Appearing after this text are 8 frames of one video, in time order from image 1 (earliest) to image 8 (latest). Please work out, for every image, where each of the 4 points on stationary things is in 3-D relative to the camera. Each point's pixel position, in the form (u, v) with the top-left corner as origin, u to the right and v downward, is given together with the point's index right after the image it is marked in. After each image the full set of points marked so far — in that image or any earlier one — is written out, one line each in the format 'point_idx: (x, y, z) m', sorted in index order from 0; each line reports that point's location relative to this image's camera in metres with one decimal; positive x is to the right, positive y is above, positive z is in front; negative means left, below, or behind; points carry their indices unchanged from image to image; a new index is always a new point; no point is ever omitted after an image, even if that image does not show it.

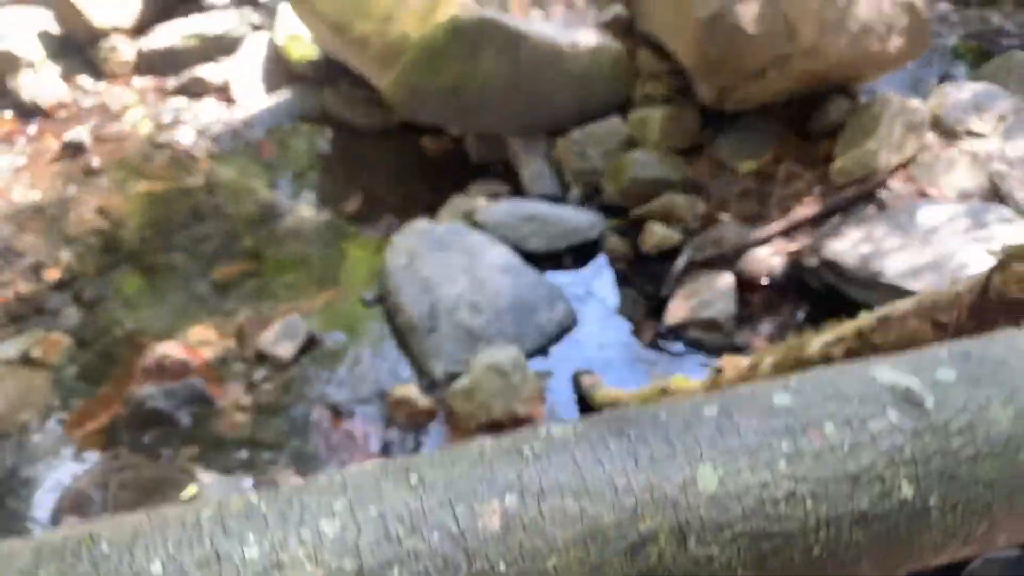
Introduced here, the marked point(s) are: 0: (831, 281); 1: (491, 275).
0: (+1.2, 0.0, +2.9) m
1: (-0.1, 0.0, +2.9) m
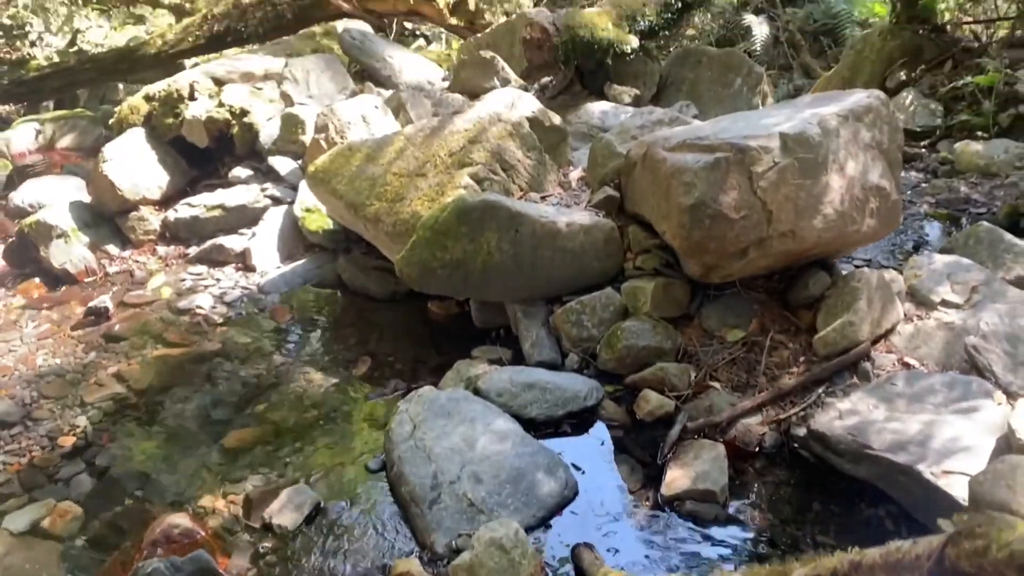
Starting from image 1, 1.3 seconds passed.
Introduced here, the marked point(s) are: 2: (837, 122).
0: (+1.2, -0.6, +3.0) m
1: (-0.1, -0.6, +3.0) m
2: (+1.4, +0.7, +3.5) m
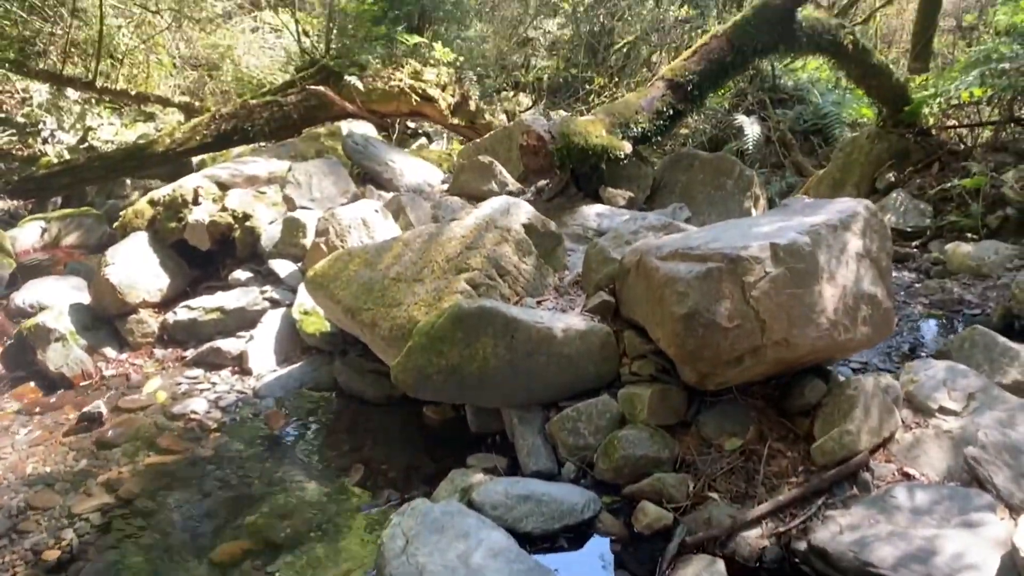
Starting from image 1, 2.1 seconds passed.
0: (+1.1, -1.0, +3.0) m
1: (-0.1, -1.0, +2.9) m
2: (+1.4, +0.2, +3.6) m
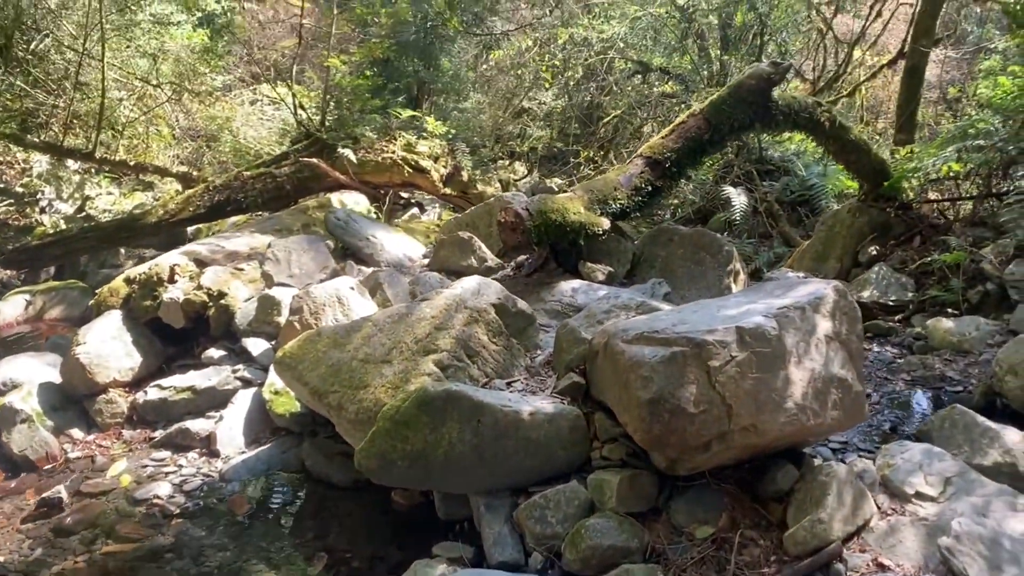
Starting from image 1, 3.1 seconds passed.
0: (+1.0, -1.3, +2.9) m
1: (-0.2, -1.3, +2.8) m
2: (+1.2, -0.1, +3.6) m
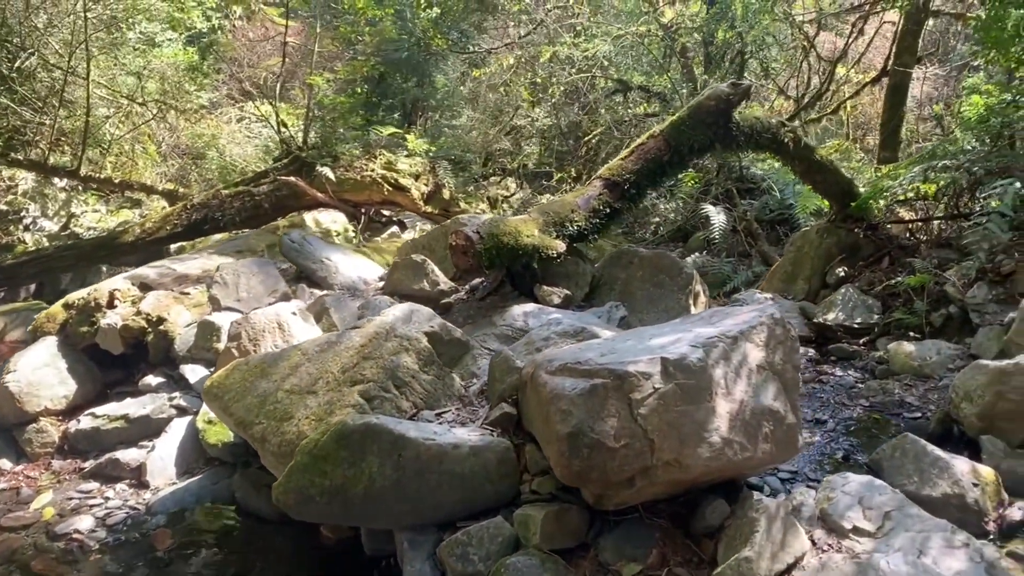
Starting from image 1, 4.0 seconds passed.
0: (+0.7, -1.5, +2.7) m
1: (-0.6, -1.4, +2.7) m
2: (+0.9, -0.2, +3.5) m
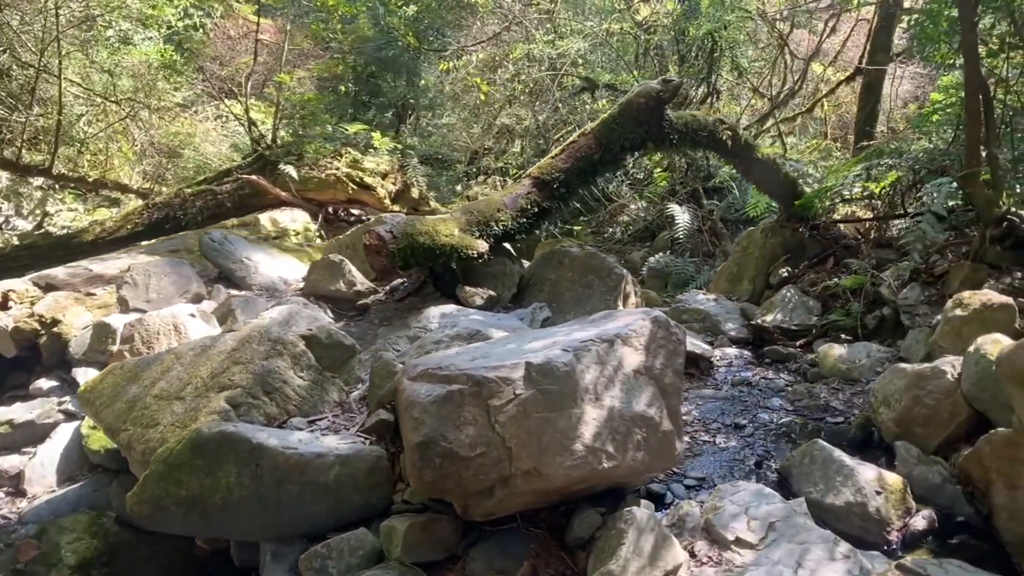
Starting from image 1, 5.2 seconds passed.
0: (+0.1, -1.5, +2.6) m
1: (-1.1, -1.4, +2.5) m
2: (+0.3, -0.3, +3.4) m
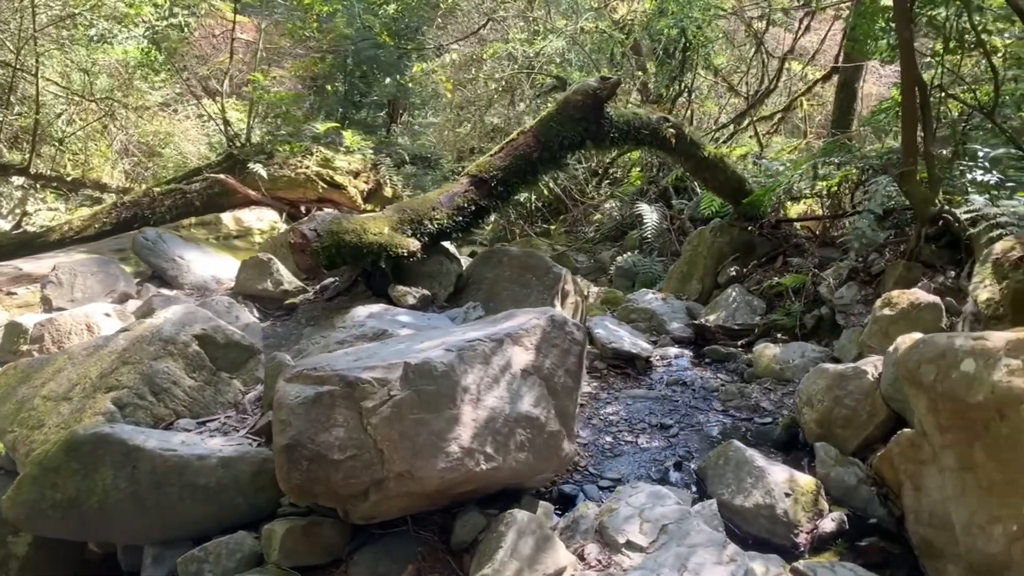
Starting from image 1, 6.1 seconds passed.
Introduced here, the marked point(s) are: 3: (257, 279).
0: (-0.4, -1.5, +2.5) m
1: (-1.6, -1.4, +2.5) m
2: (-0.1, -0.3, +3.3) m
3: (-1.8, +0.1, +5.7) m
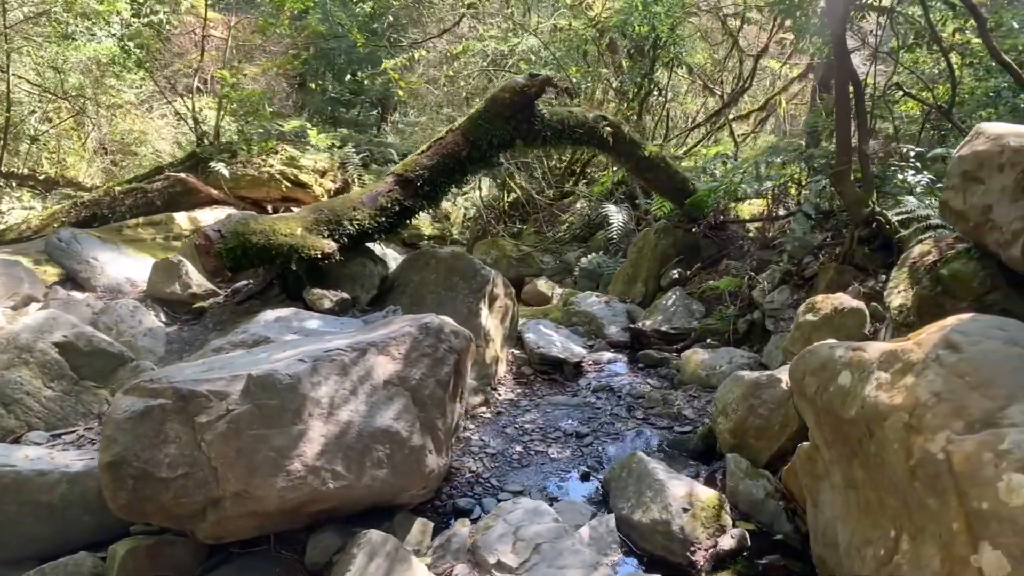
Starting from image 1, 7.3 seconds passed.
0: (-0.9, -1.5, +2.4) m
1: (-2.2, -1.4, +2.3) m
2: (-0.7, -0.3, +3.1) m
3: (-2.3, 0.0, +5.5) m
